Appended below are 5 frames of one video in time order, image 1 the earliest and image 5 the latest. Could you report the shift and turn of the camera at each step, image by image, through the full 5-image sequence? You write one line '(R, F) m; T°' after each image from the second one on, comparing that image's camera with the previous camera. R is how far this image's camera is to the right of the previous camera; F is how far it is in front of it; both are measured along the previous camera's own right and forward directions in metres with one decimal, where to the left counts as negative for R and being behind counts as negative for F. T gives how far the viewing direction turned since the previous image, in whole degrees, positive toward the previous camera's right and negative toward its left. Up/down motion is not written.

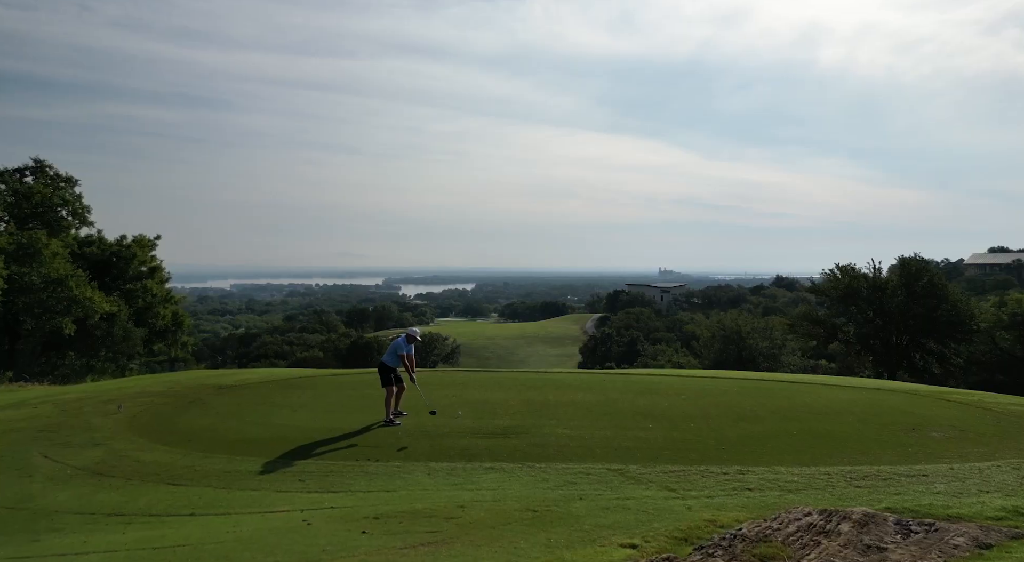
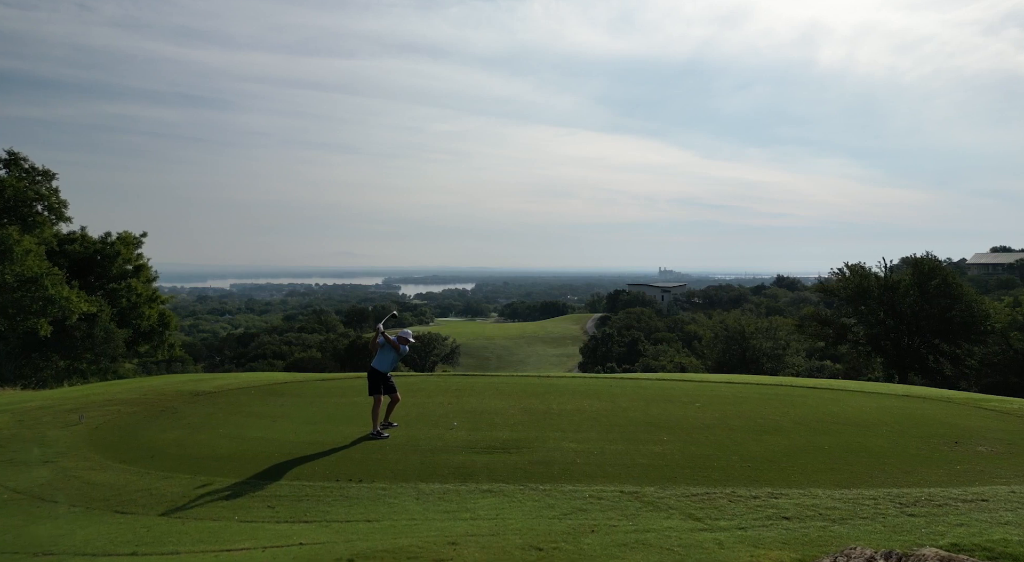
(0.0, +0.5) m; 0°
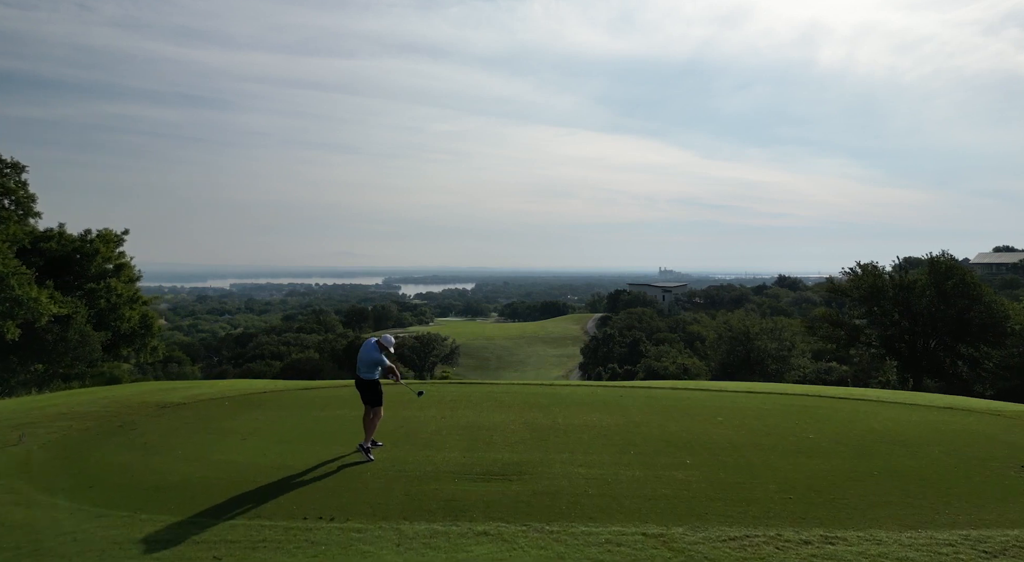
(0.0, +0.6) m; 0°
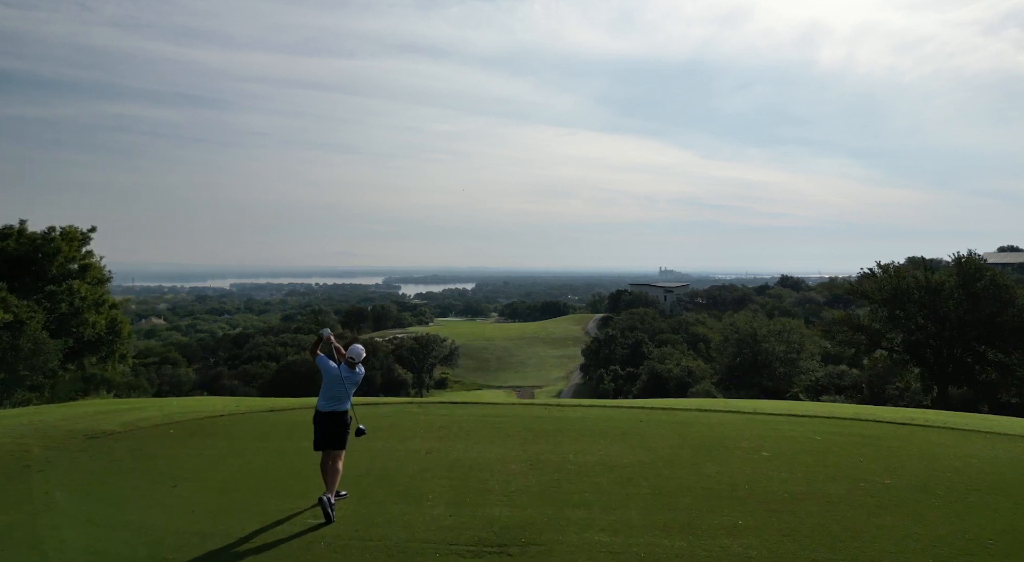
(0.0, +1.0) m; 0°
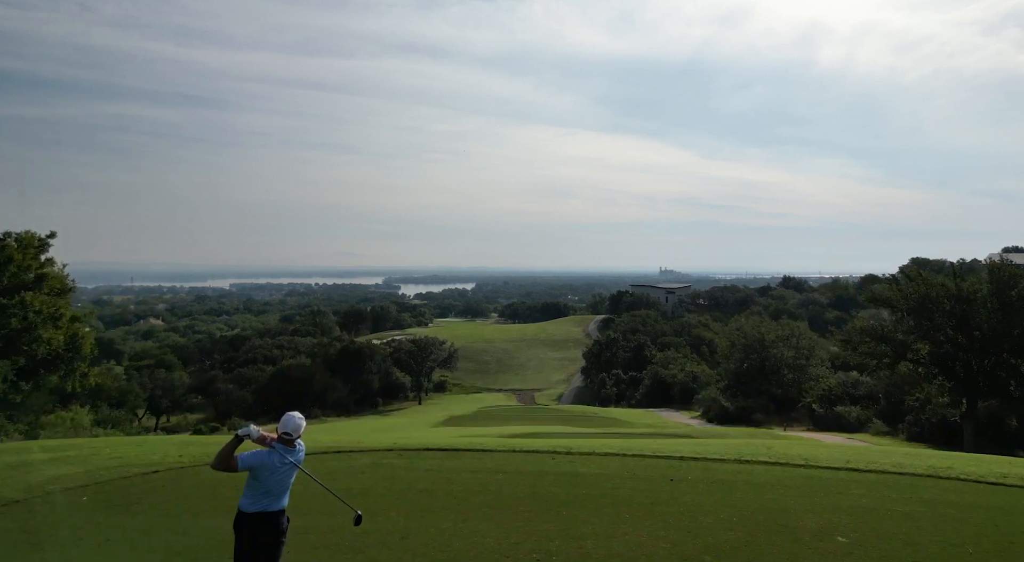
(0.0, +1.0) m; 0°
